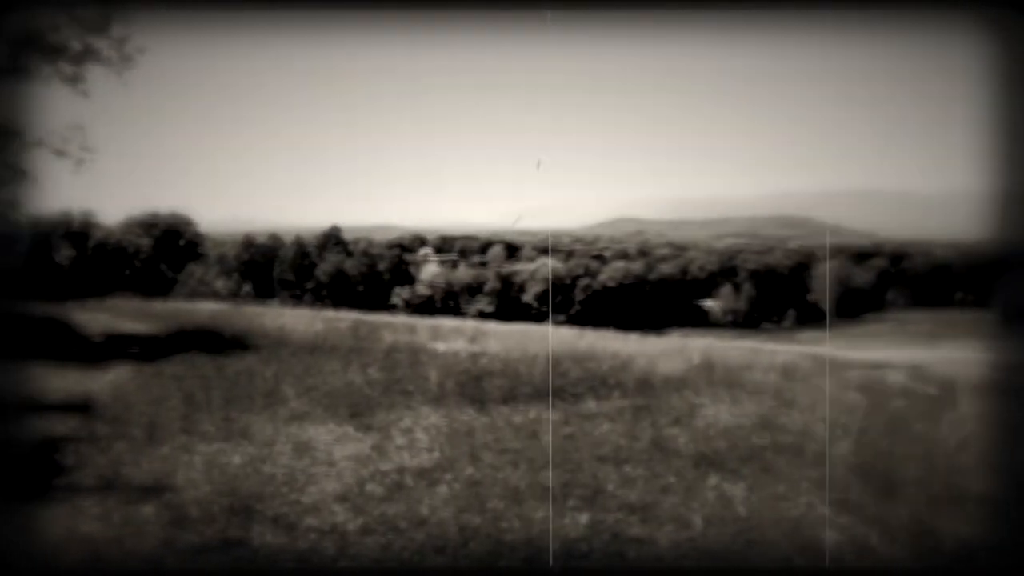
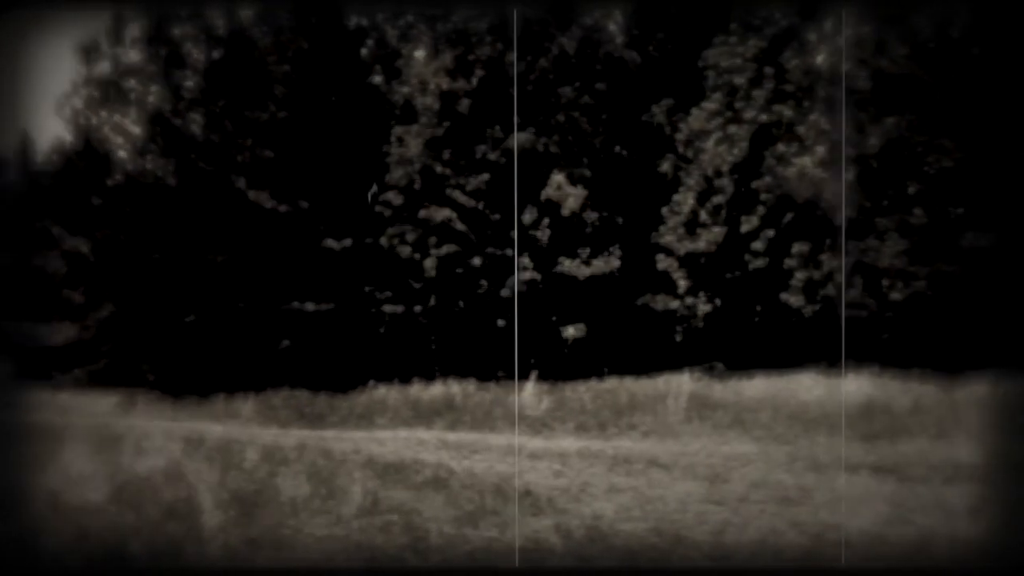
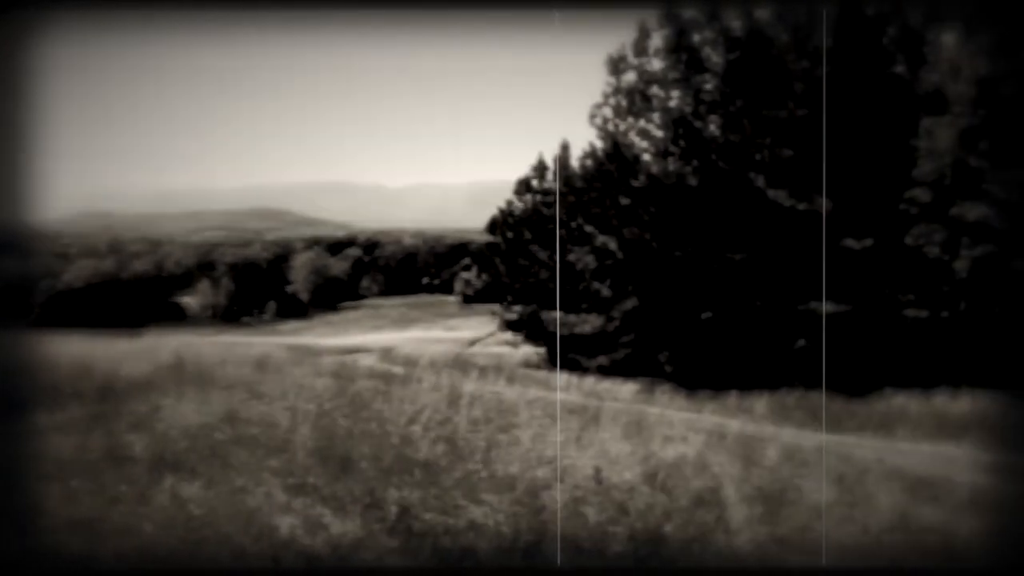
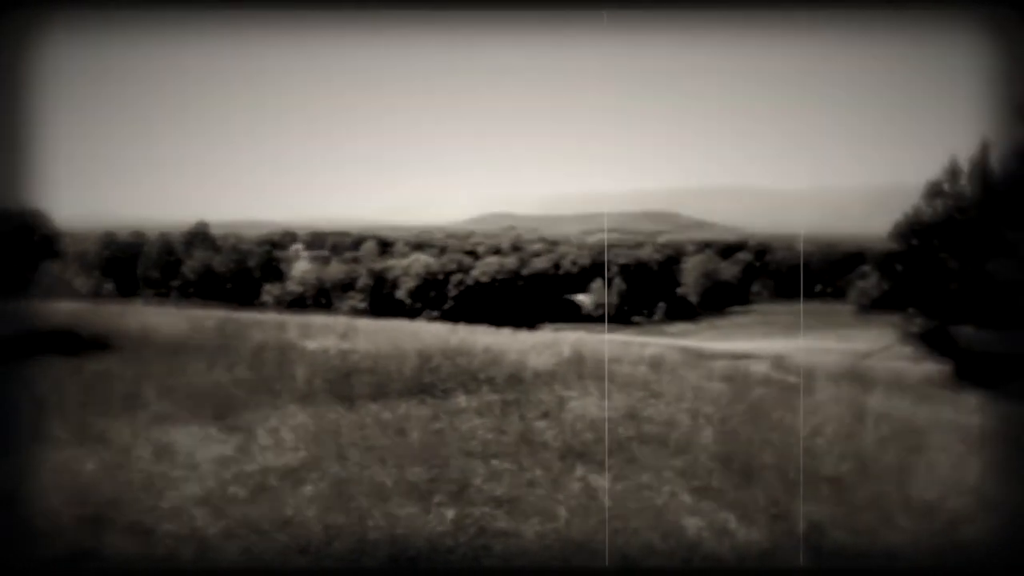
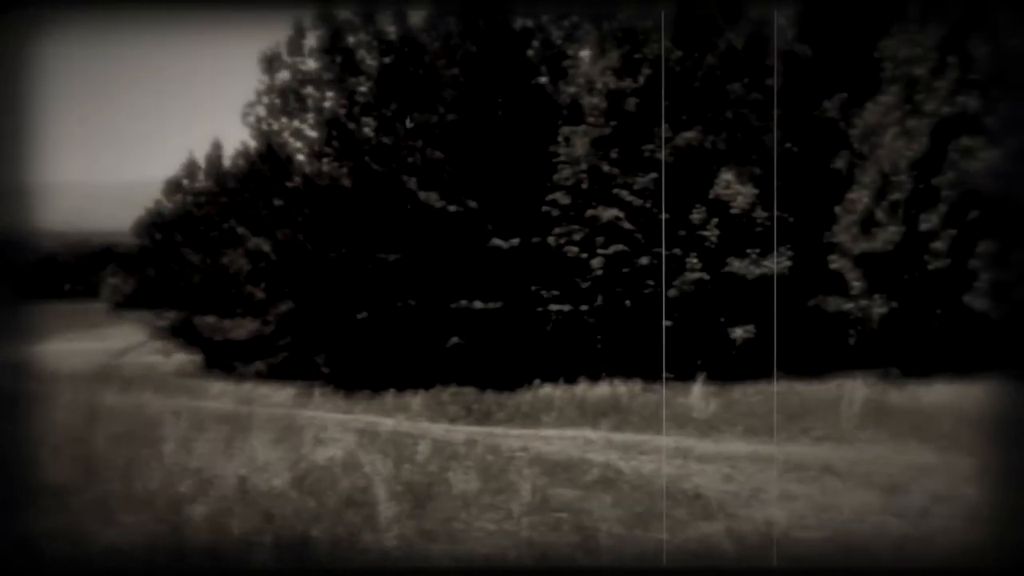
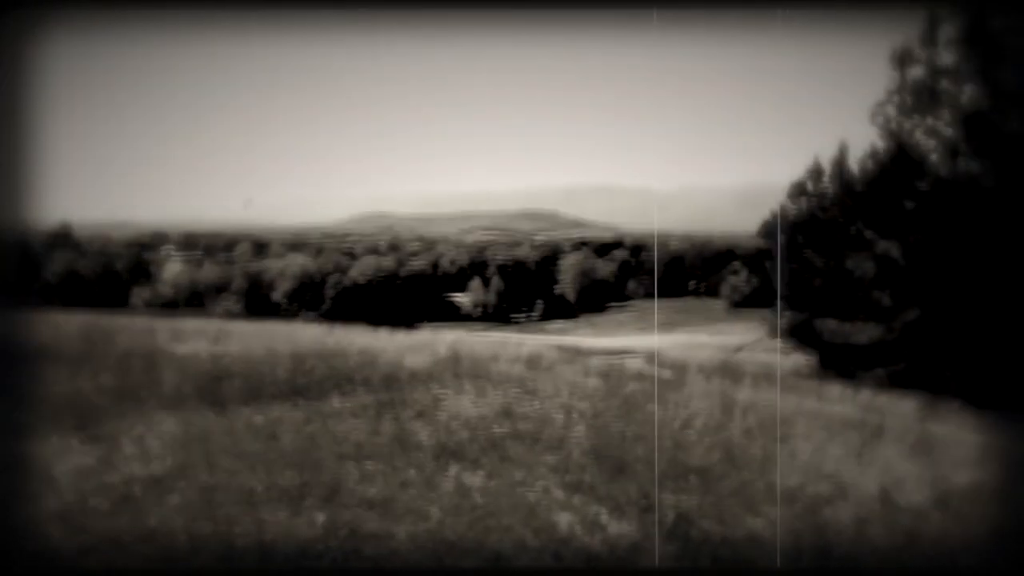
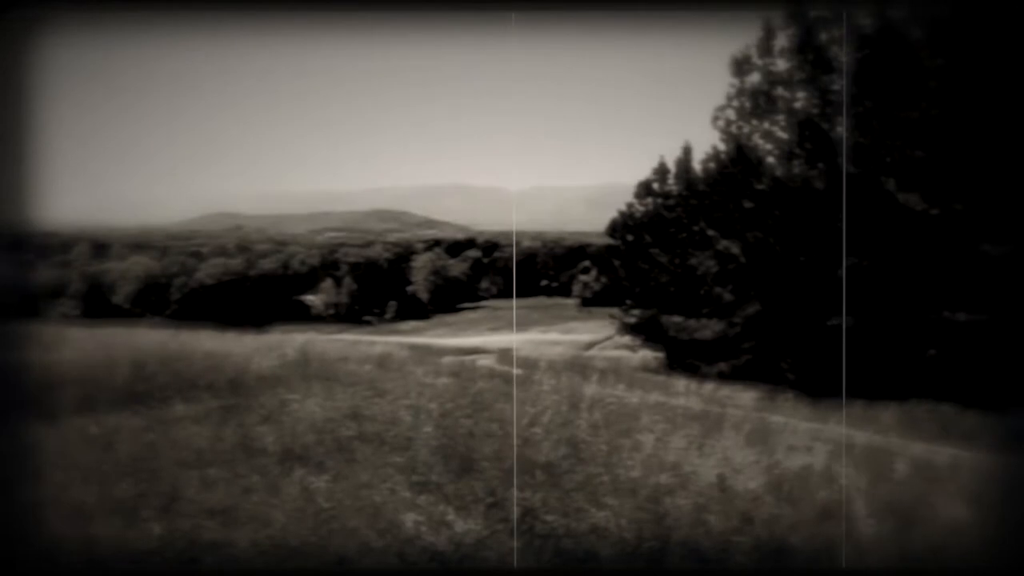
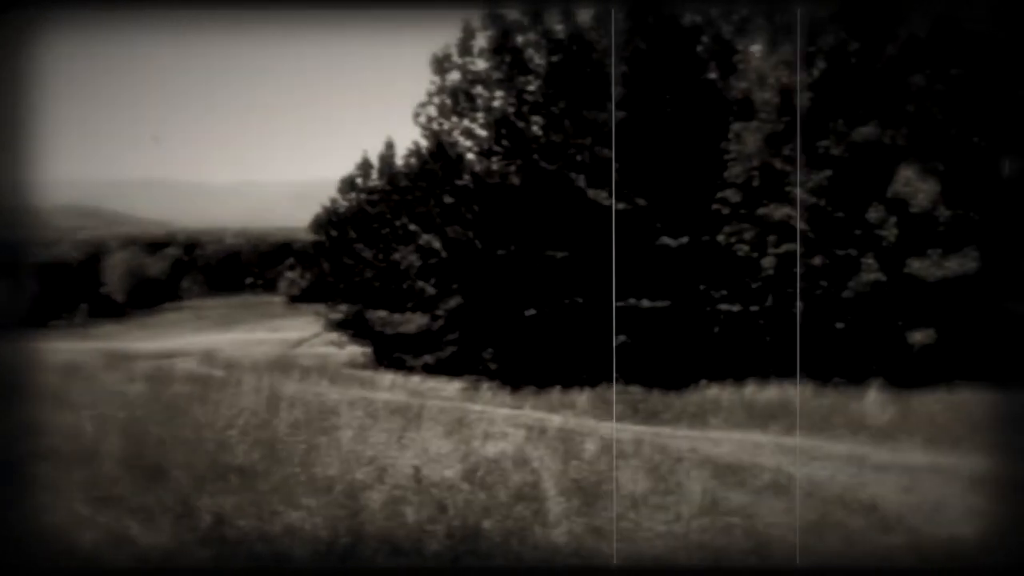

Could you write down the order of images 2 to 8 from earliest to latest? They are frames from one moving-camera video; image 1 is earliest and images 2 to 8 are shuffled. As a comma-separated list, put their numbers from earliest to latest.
4, 6, 7, 3, 8, 5, 2
